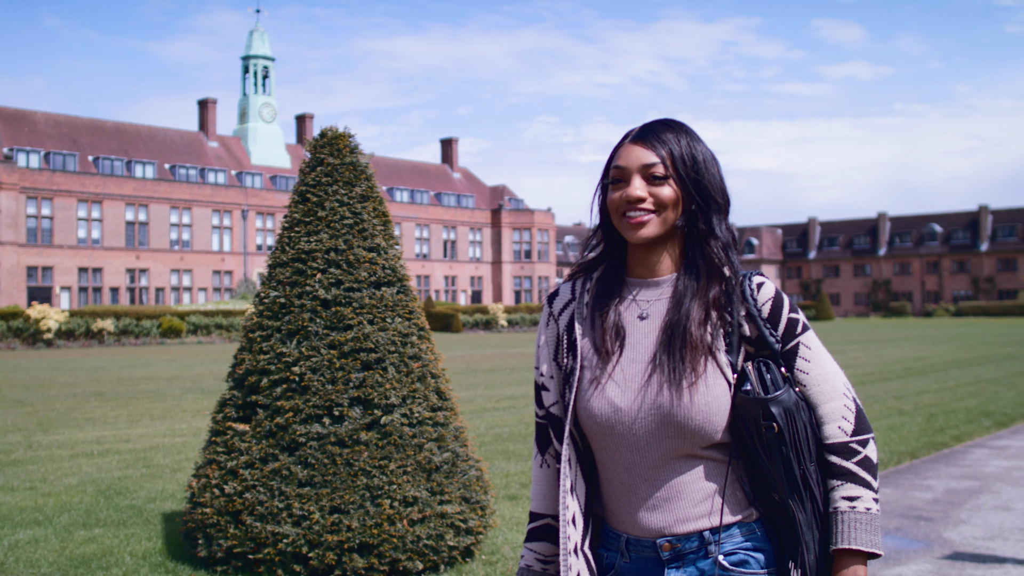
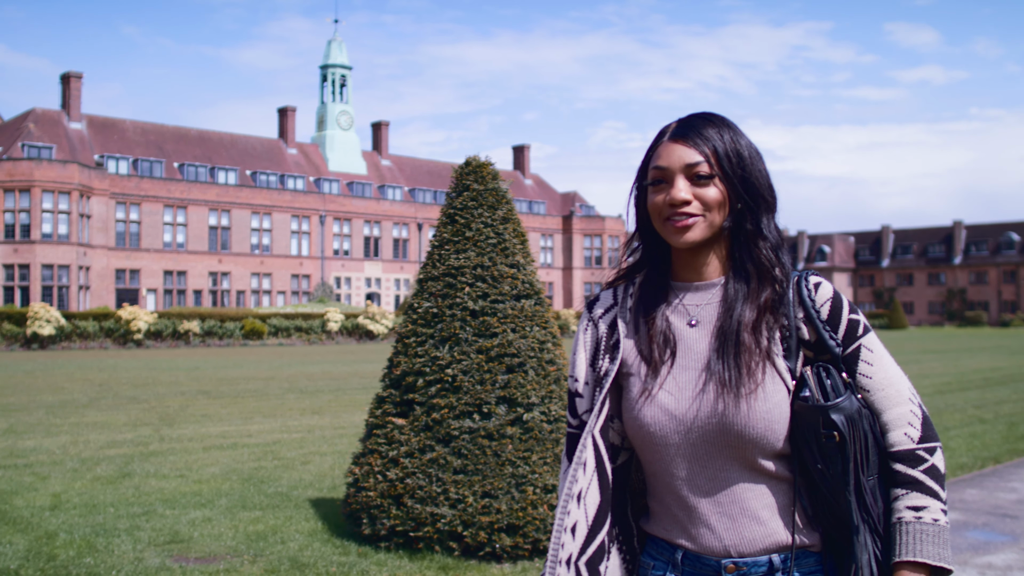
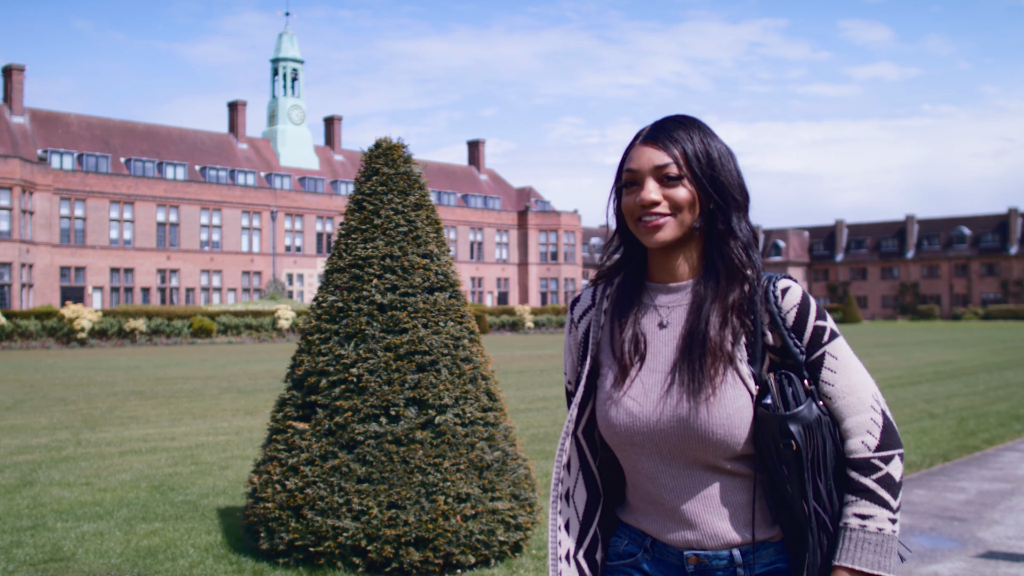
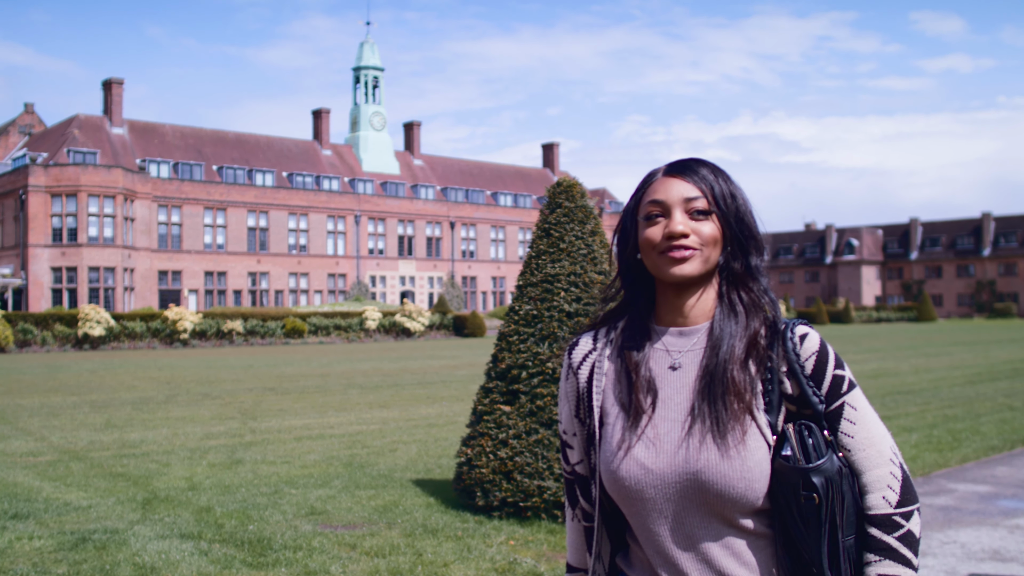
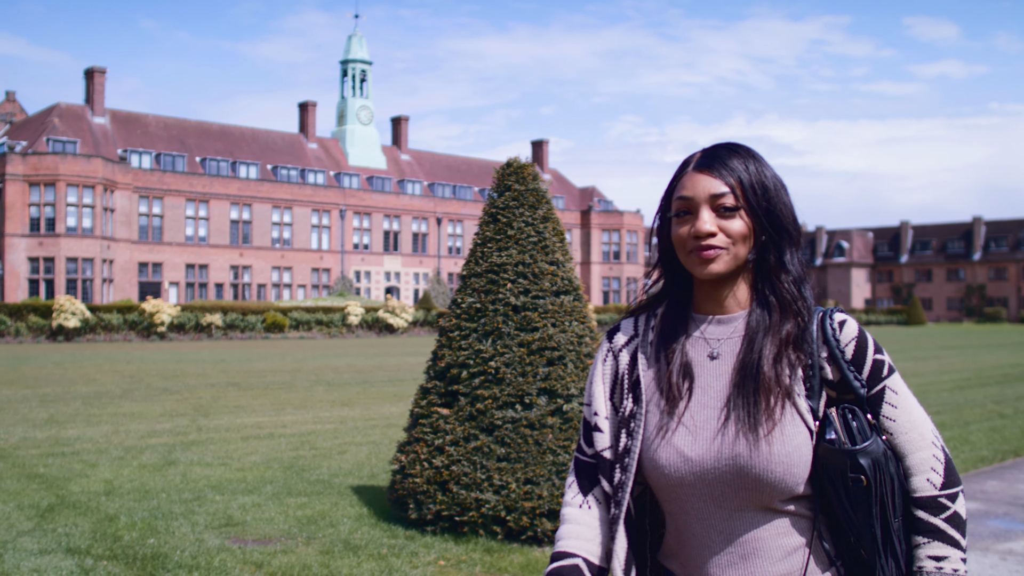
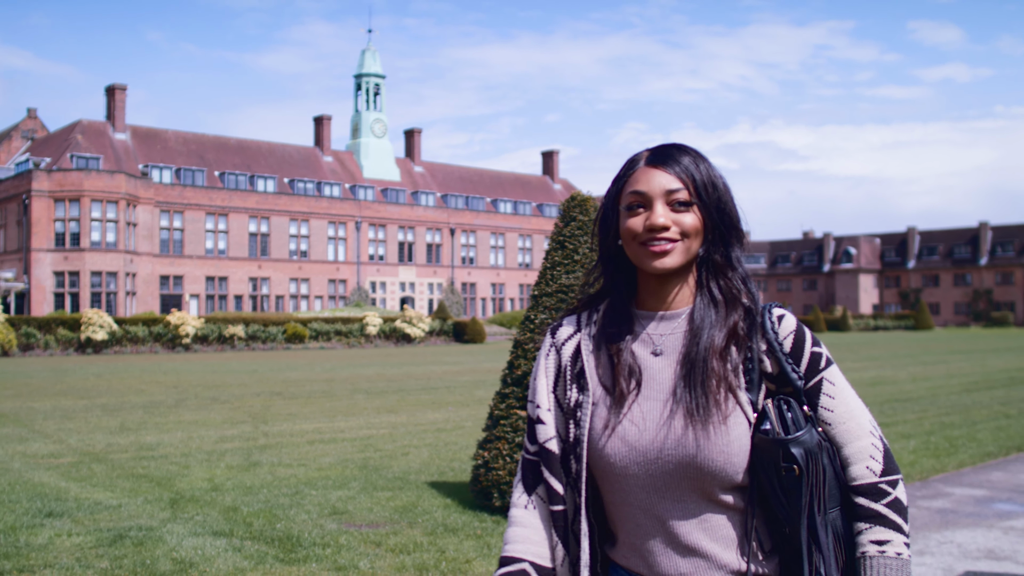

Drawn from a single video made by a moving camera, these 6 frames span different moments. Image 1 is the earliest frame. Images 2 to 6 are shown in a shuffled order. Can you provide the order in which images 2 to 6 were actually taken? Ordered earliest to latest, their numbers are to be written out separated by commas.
3, 2, 5, 4, 6
